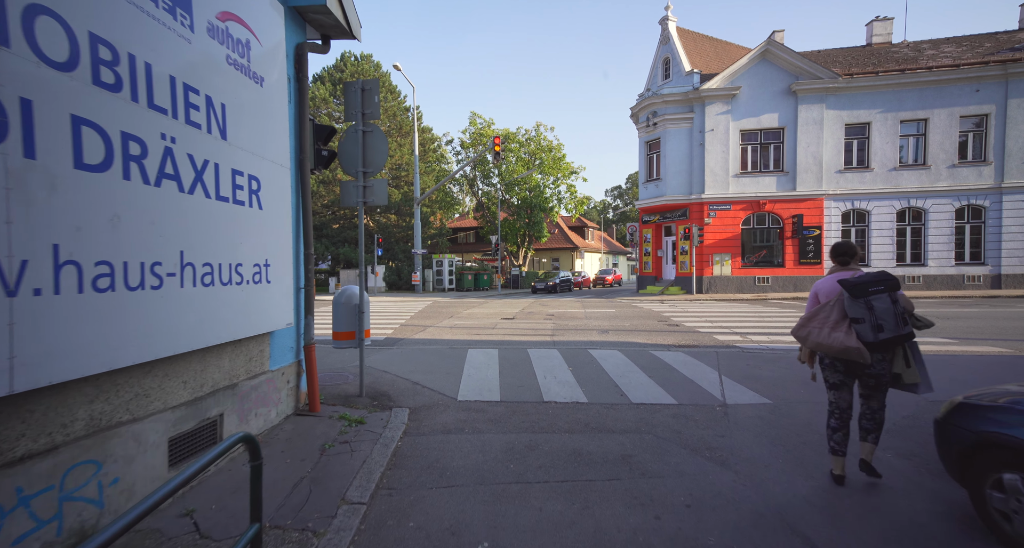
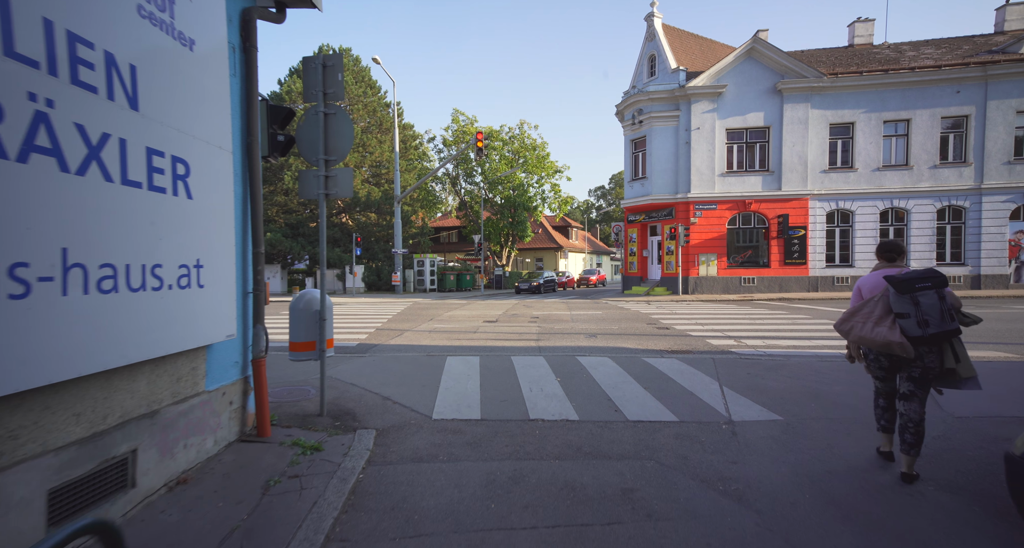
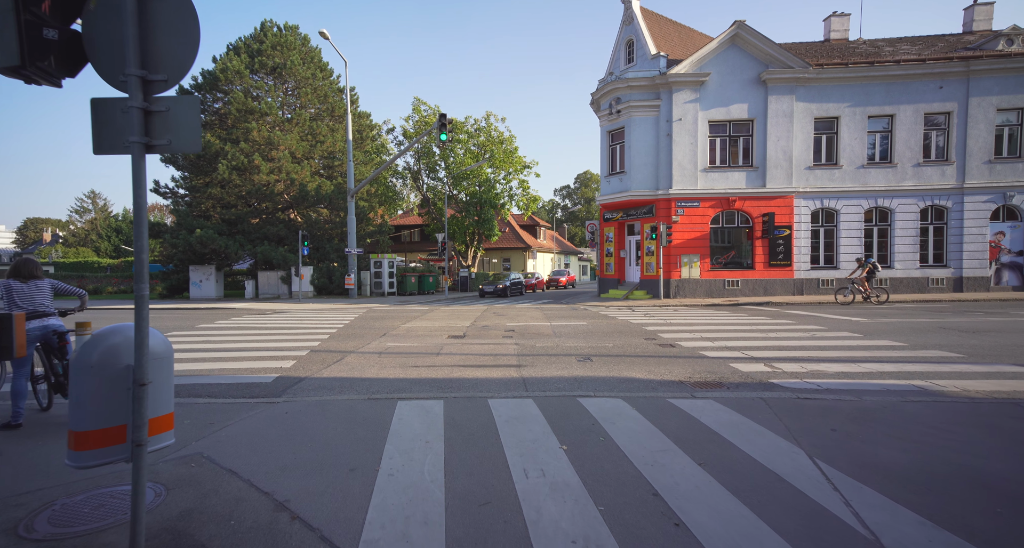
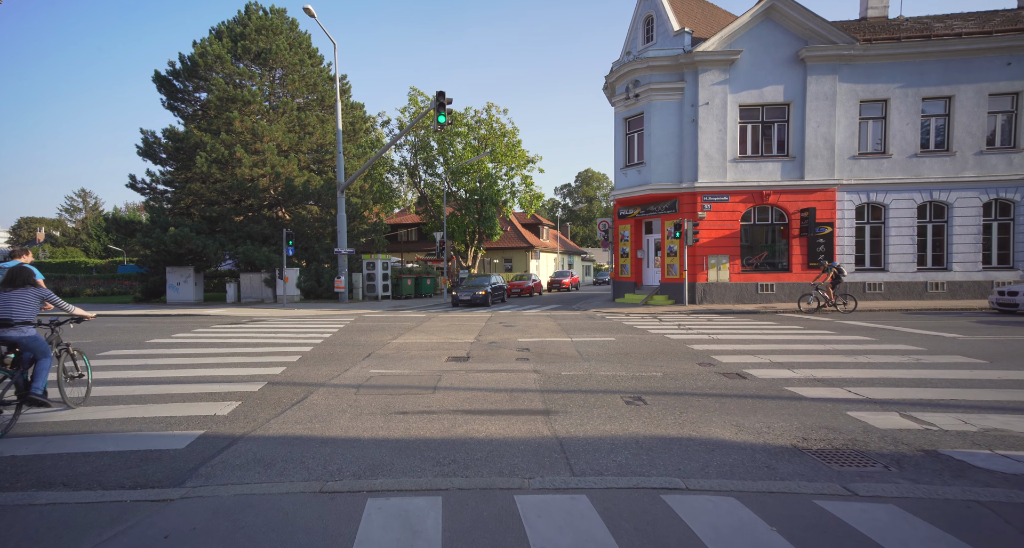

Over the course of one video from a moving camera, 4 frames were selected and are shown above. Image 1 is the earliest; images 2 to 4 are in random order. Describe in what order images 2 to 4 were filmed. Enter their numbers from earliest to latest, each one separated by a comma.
2, 3, 4
